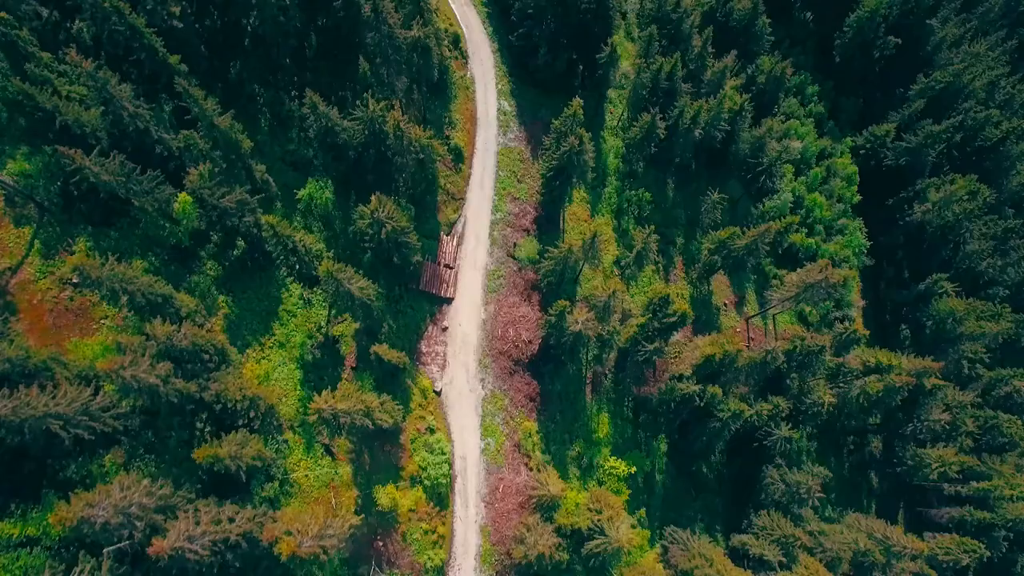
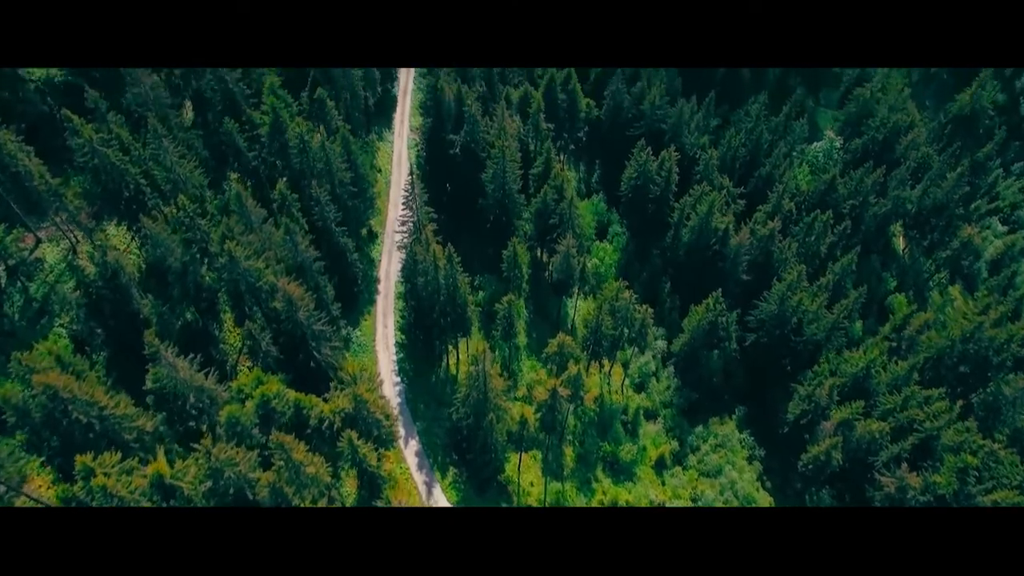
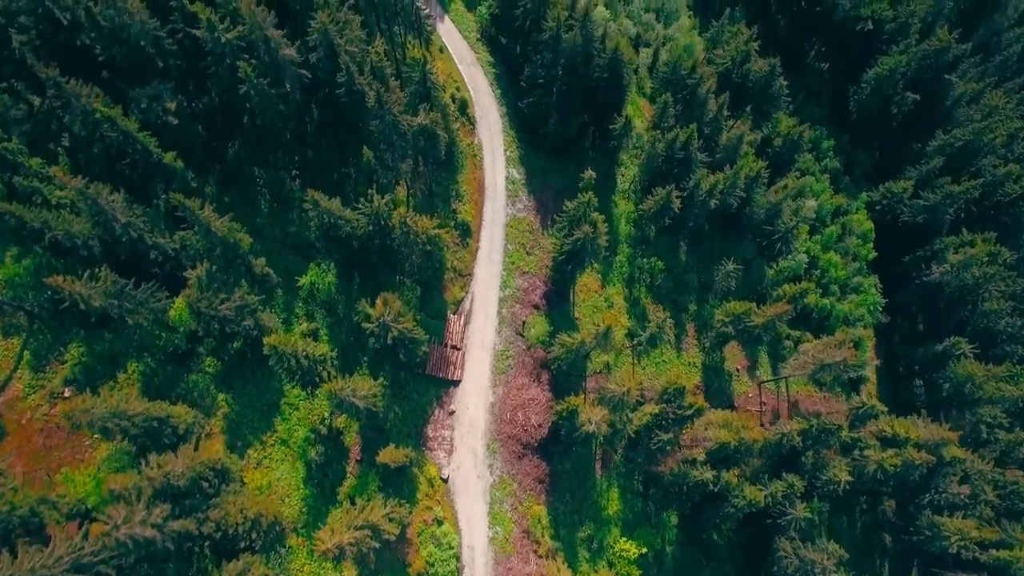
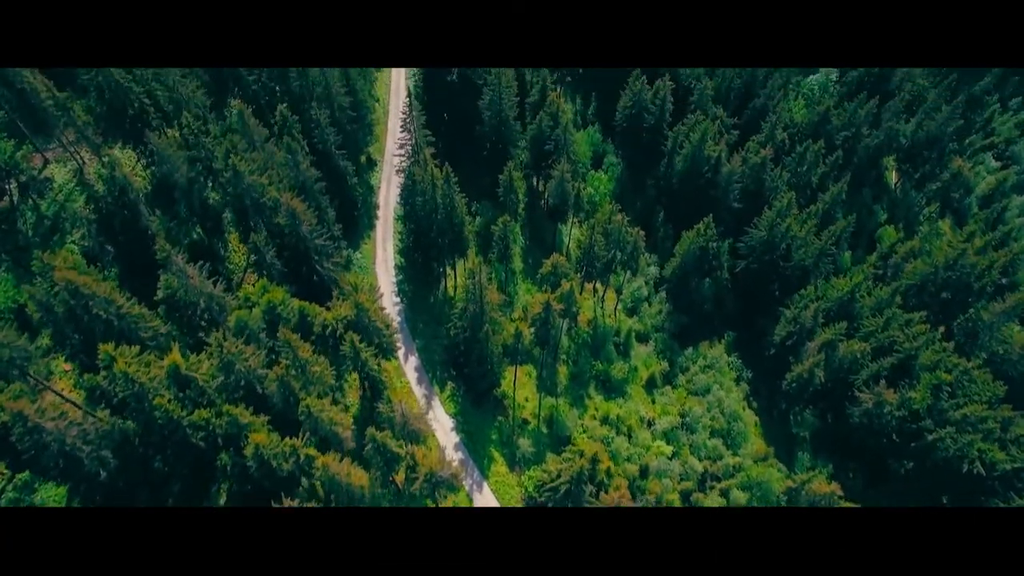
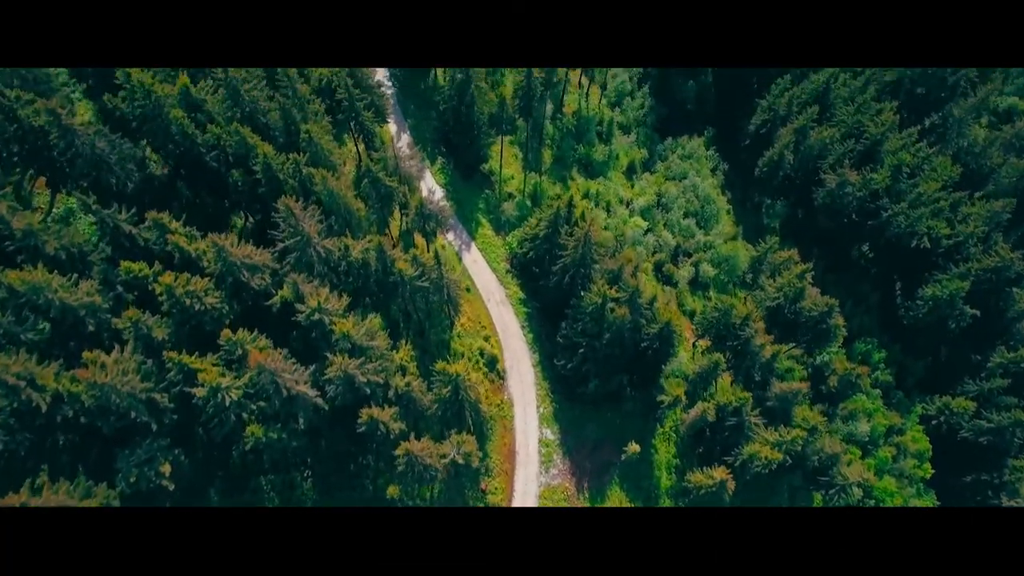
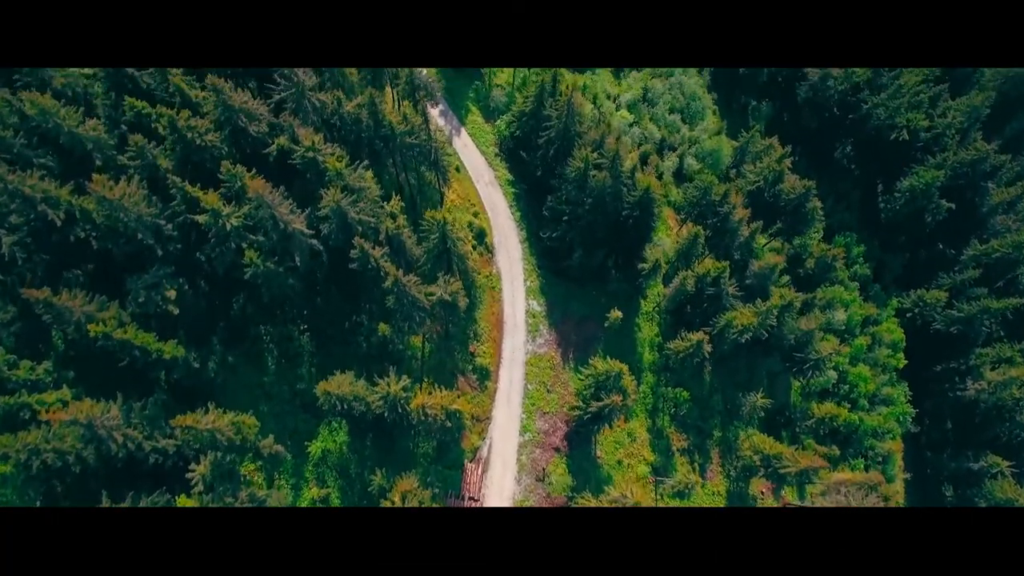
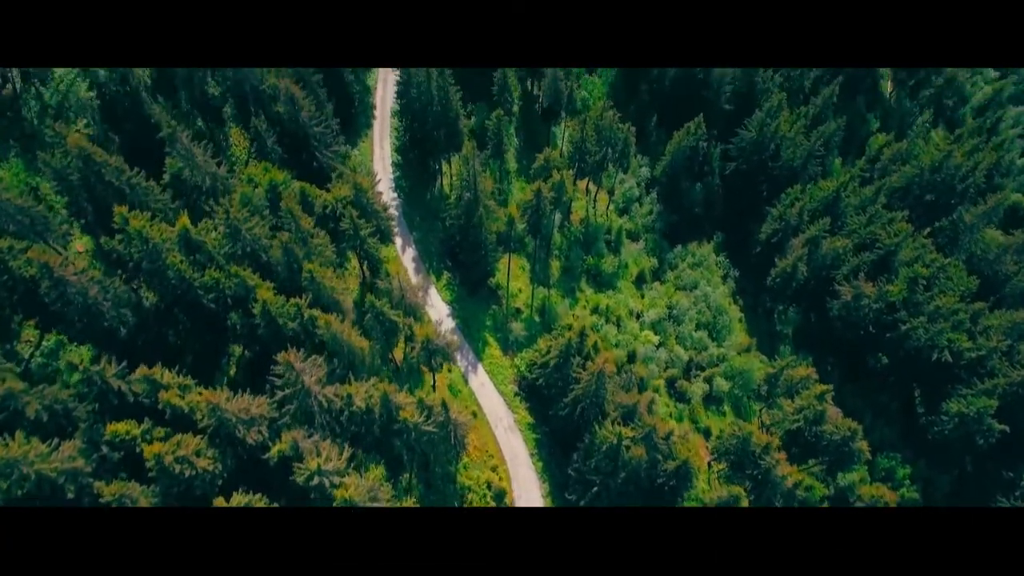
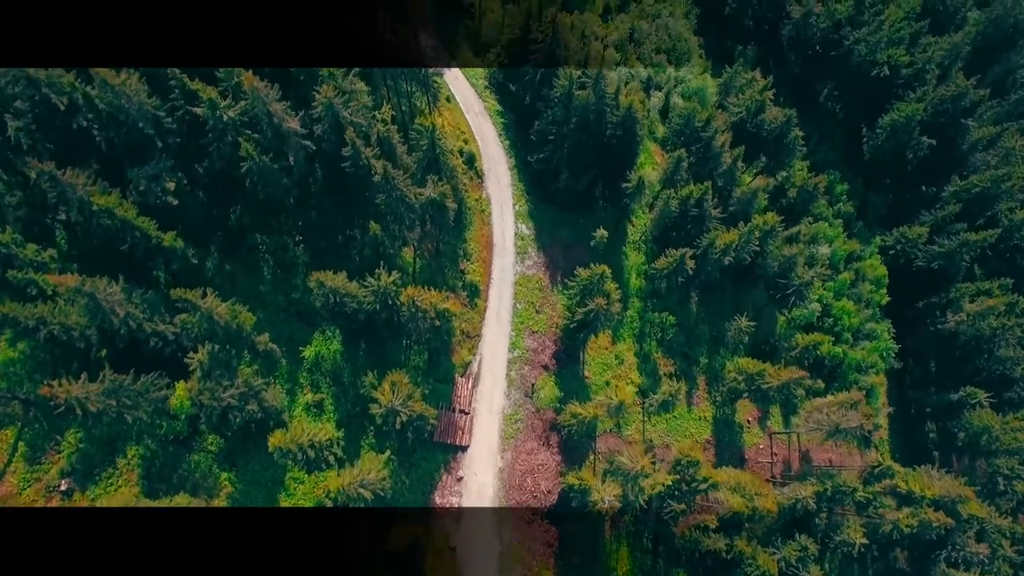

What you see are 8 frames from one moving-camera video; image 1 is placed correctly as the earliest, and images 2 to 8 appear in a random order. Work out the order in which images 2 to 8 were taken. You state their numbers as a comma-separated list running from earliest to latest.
3, 8, 6, 5, 7, 4, 2
